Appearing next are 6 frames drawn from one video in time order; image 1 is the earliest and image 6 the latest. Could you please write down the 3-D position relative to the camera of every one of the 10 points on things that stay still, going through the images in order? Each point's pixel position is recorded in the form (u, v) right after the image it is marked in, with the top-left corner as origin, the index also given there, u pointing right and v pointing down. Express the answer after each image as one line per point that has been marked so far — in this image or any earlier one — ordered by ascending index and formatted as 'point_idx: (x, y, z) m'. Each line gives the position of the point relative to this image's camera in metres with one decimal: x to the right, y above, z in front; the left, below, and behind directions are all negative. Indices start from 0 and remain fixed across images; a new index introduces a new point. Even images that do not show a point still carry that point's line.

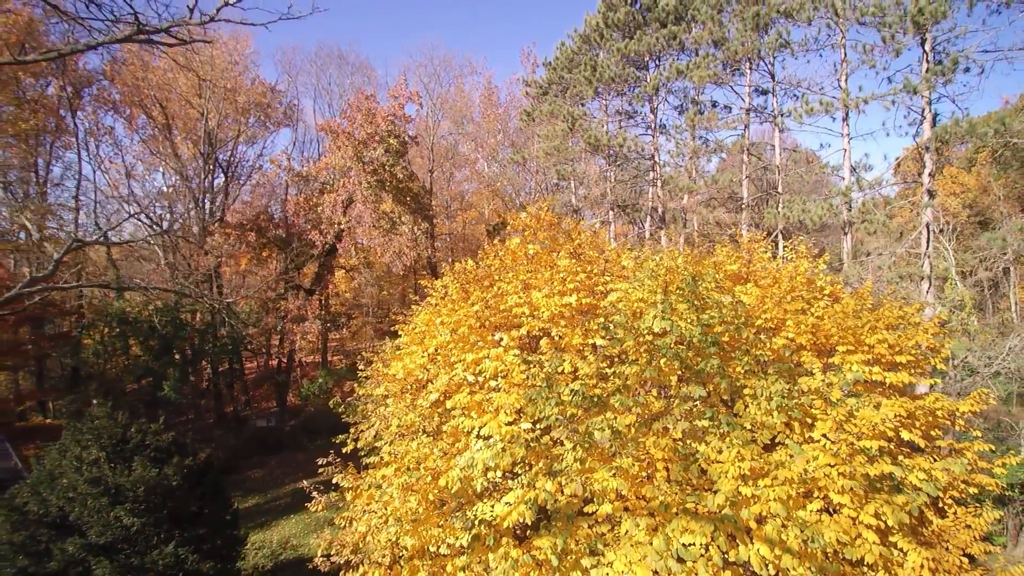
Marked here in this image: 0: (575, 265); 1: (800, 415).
0: (+0.7, +0.3, +7.1) m
1: (+2.0, -0.9, +4.5) m
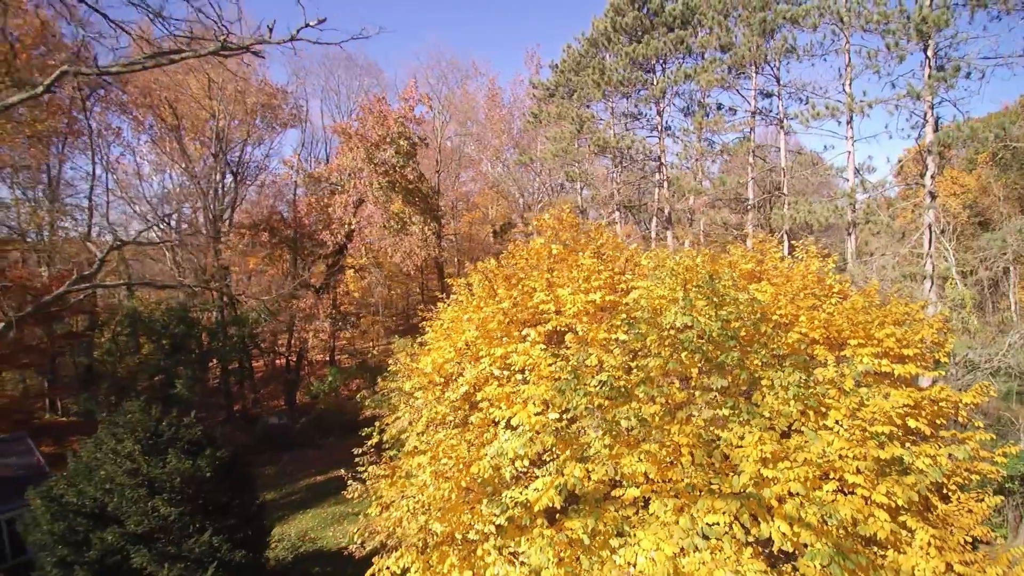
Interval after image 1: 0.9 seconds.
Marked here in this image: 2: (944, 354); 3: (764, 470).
0: (+1.0, +0.3, +7.4) m
1: (+2.2, -0.8, +4.8) m
2: (+4.1, -0.6, +6.1) m
3: (+1.7, -1.2, +4.4) m
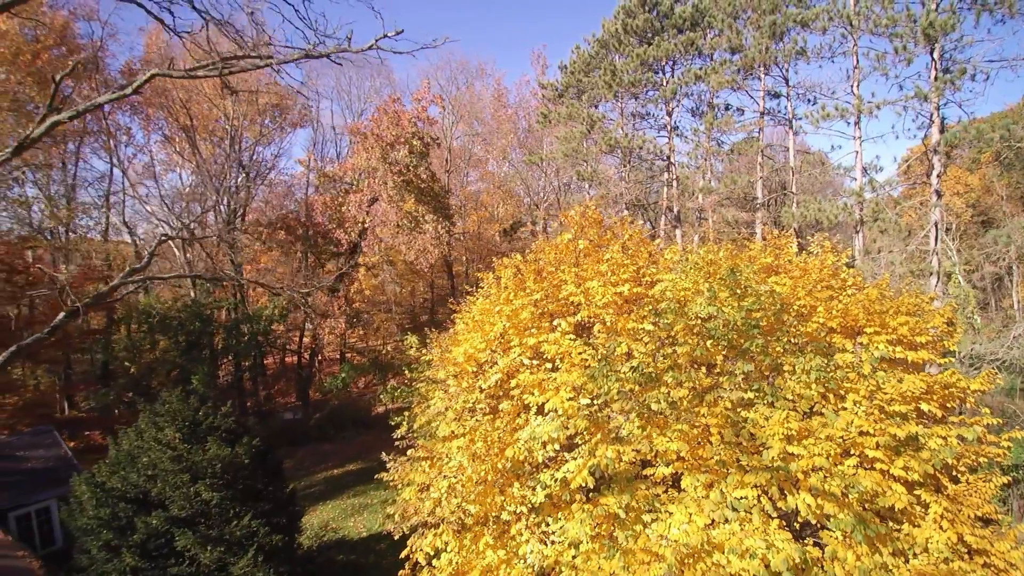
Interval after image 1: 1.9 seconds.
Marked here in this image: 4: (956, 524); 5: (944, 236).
0: (+1.3, +0.4, +7.8) m
1: (+2.5, -0.8, +5.1) m
2: (+4.4, -0.5, +6.5) m
3: (+2.0, -1.1, +4.8) m
4: (+3.7, -1.9, +5.3) m
5: (+8.2, +1.0, +12.4) m
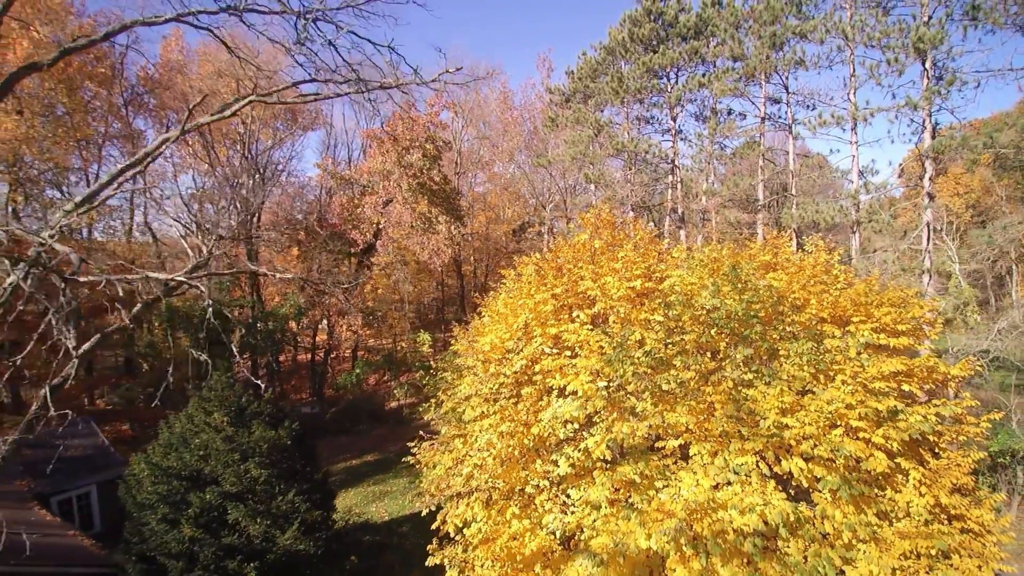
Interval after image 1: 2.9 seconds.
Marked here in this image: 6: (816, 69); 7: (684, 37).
0: (+1.6, +0.4, +8.5) m
1: (+2.8, -0.7, +5.9) m
2: (+4.6, -0.5, +7.2) m
3: (+2.3, -1.1, +5.5) m
4: (+3.9, -1.9, +6.0) m
5: (+8.5, +1.1, +13.1) m
6: (+7.0, +5.0, +15.0) m
7: (+5.0, +7.3, +19.0) m
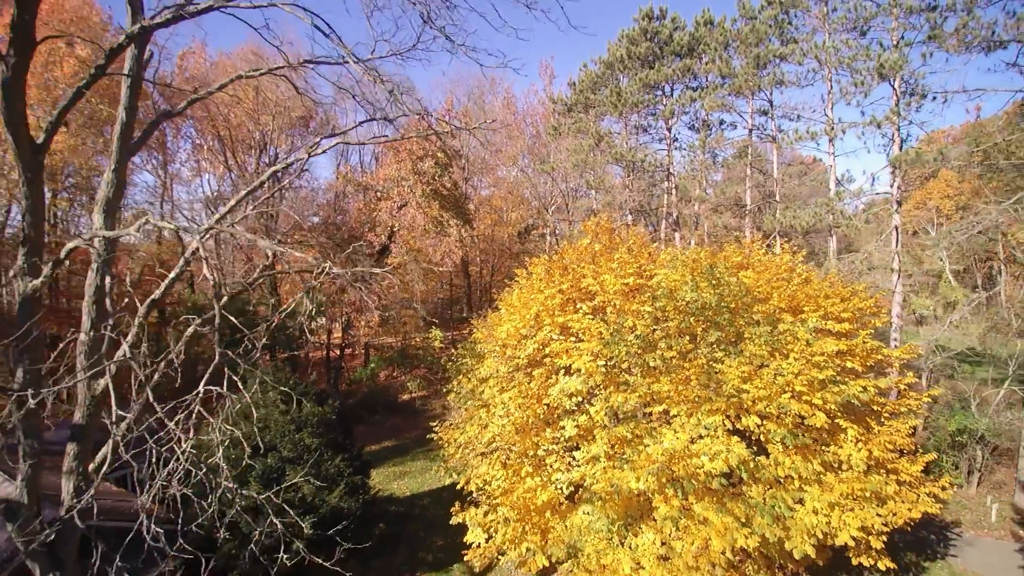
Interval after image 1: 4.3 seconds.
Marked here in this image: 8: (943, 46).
0: (+1.8, +0.5, +10.0) m
1: (+3.0, -0.6, +7.3) m
2: (+4.8, -0.4, +8.7) m
3: (+2.5, -1.0, +7.0) m
4: (+4.1, -1.8, +7.5) m
5: (+8.7, +1.1, +14.6) m
6: (+7.2, +5.1, +16.5) m
7: (+5.2, +7.3, +20.5) m
8: (+9.6, +5.4, +14.5) m
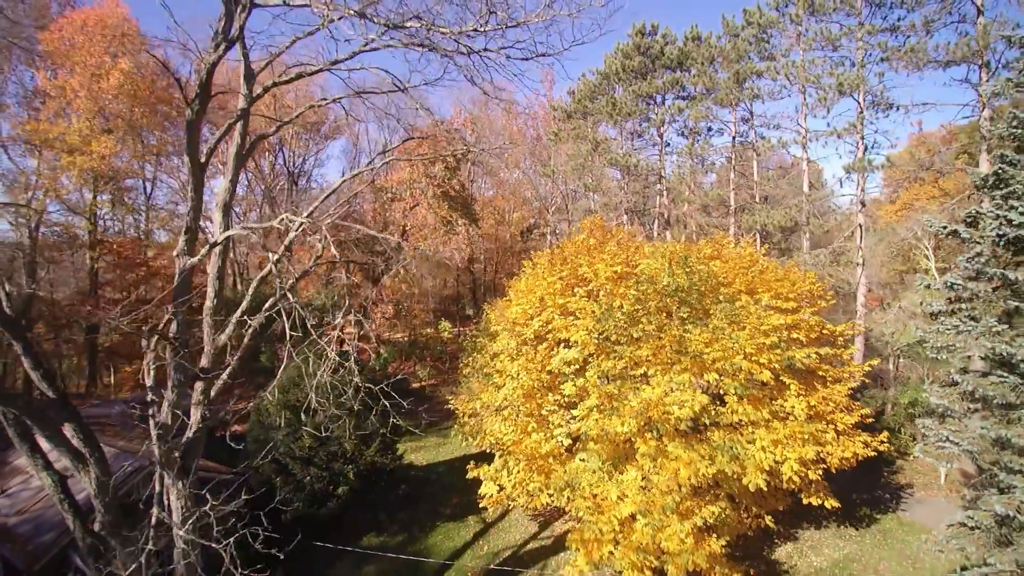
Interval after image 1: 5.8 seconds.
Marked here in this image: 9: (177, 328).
0: (+1.9, +0.7, +11.8) m
1: (+3.1, -0.4, +9.2) m
2: (+5.0, -0.2, +10.5) m
3: (+2.6, -0.8, +8.8) m
4: (+4.2, -1.6, +9.4) m
5: (+8.8, +1.3, +16.4) m
6: (+7.3, +5.3, +18.4) m
7: (+5.3, +7.5, +22.3) m
8: (+9.7, +5.6, +16.4) m
9: (-3.1, -0.4, +6.2) m
